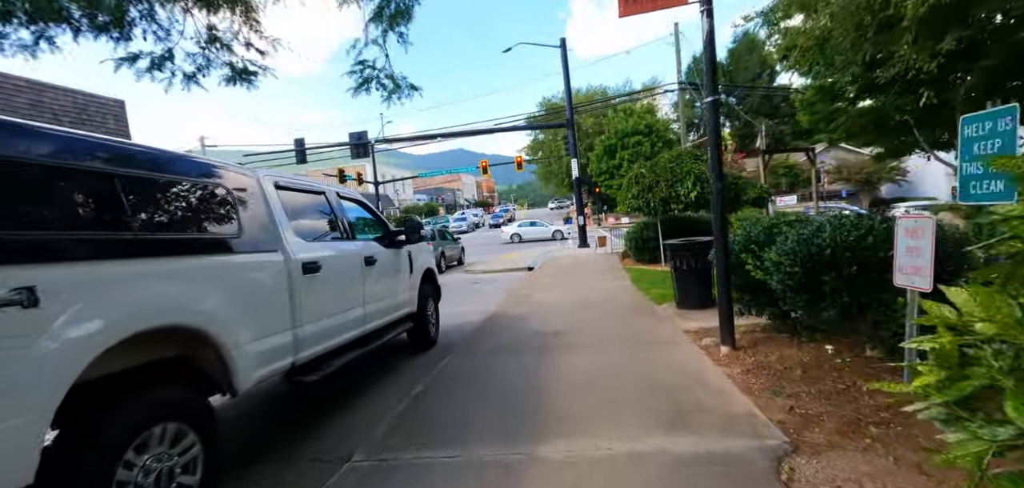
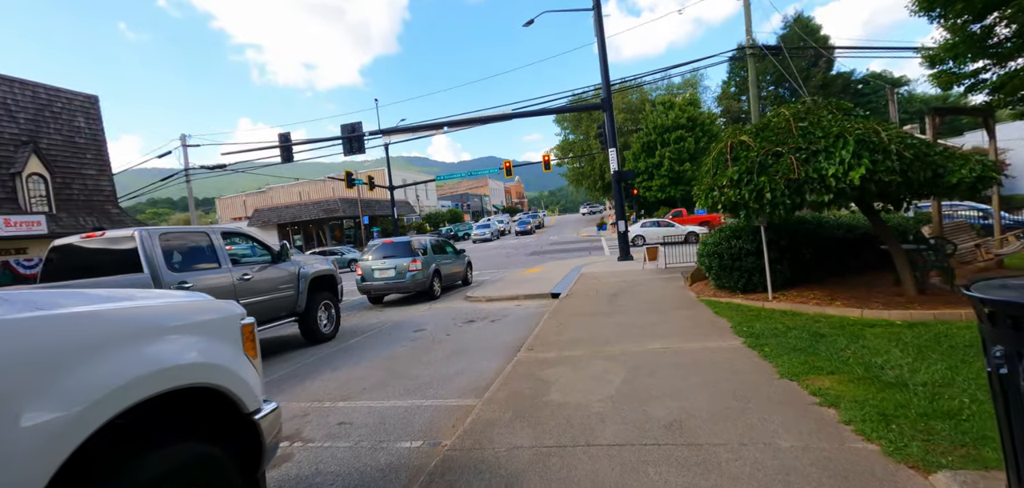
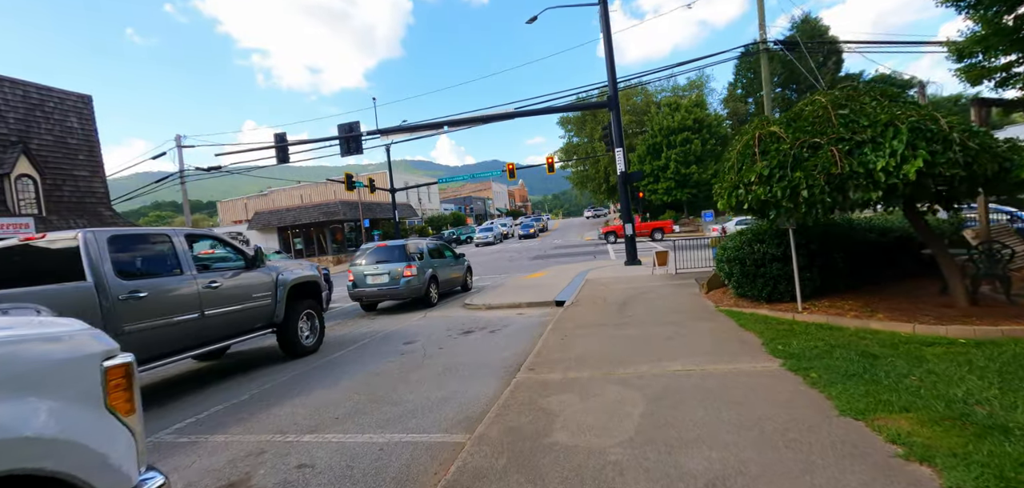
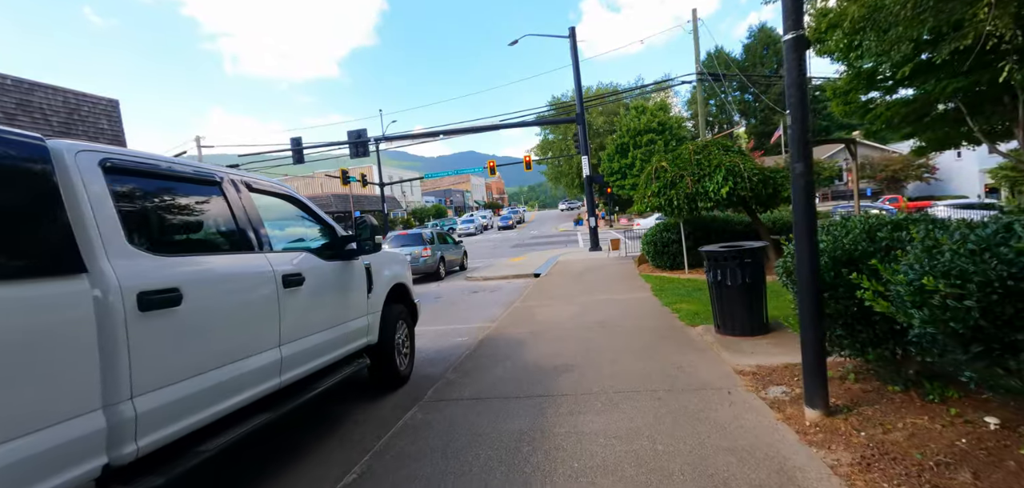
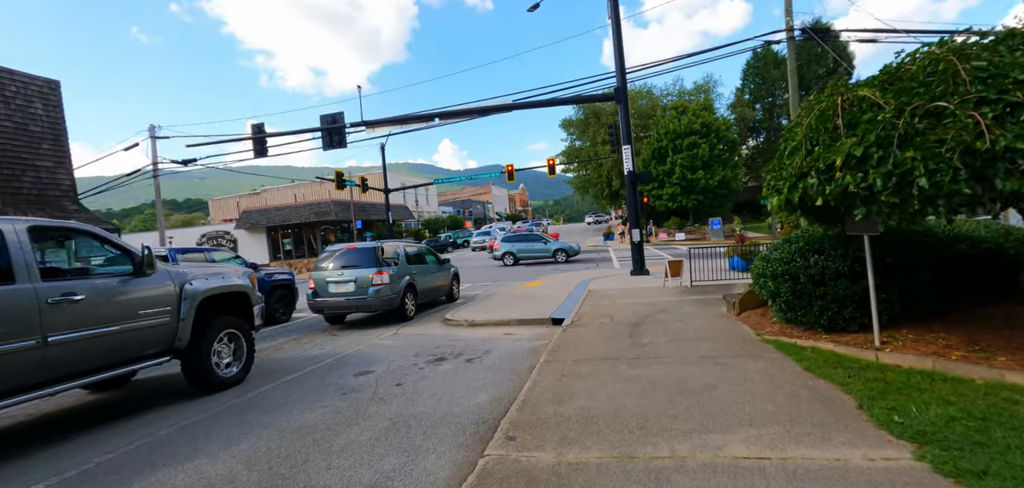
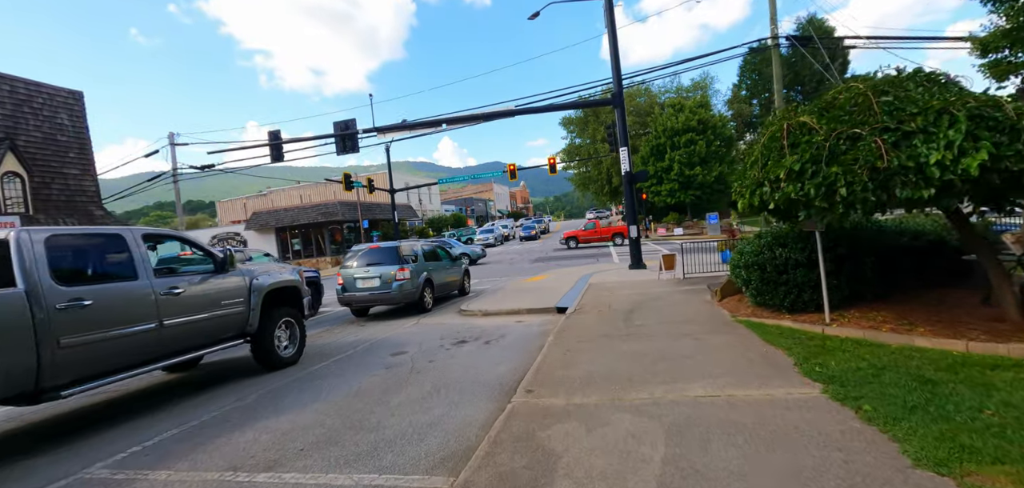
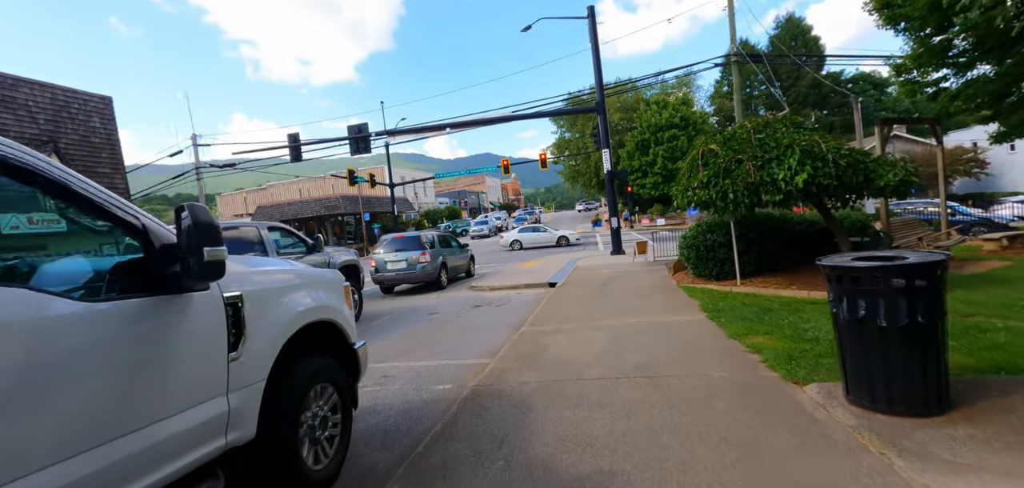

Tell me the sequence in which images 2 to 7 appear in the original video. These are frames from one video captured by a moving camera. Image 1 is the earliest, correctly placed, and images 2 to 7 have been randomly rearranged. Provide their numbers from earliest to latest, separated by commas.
4, 7, 2, 3, 6, 5
